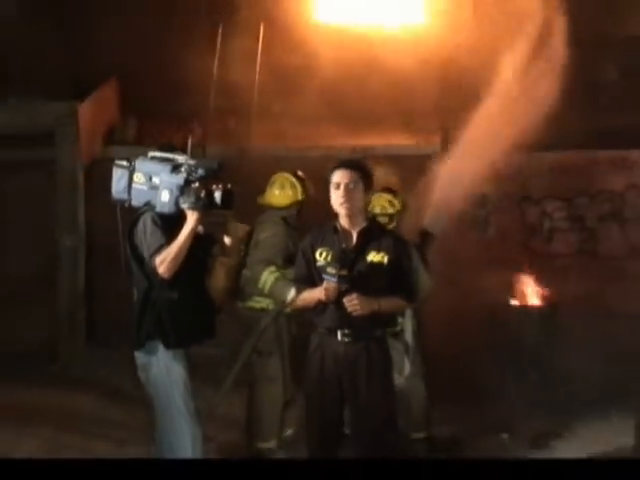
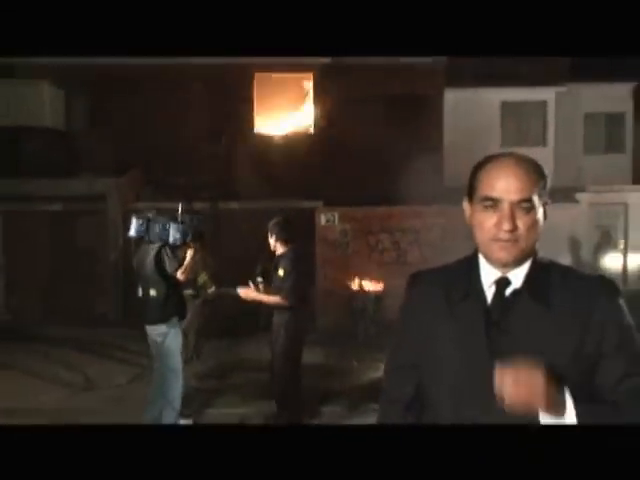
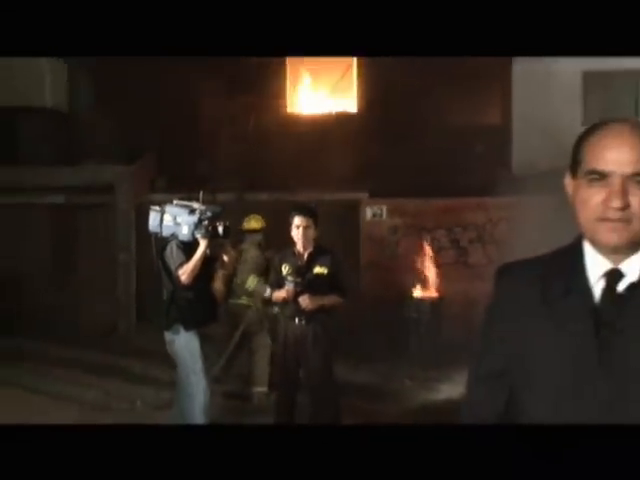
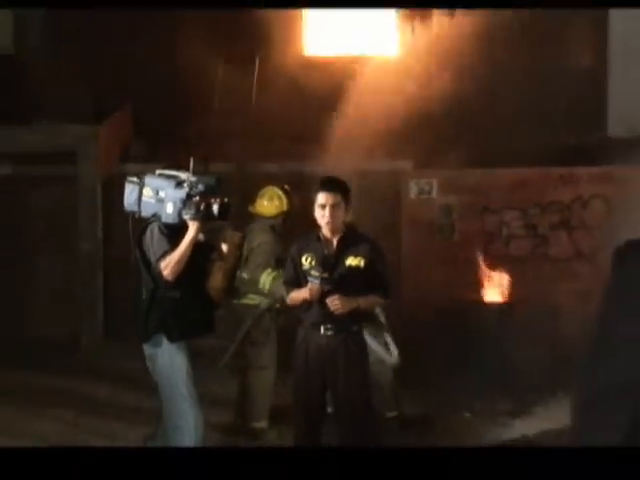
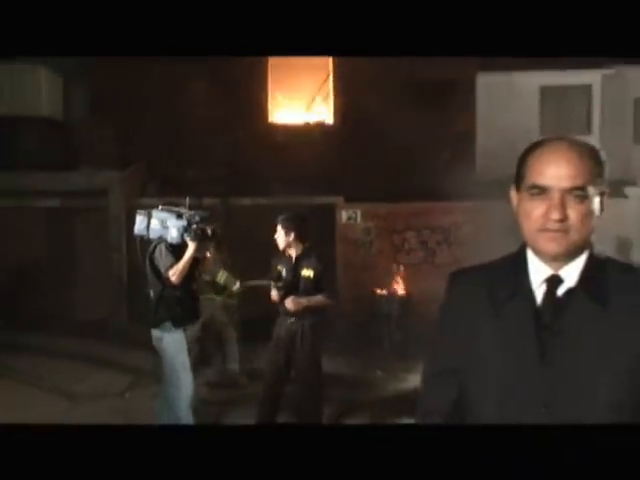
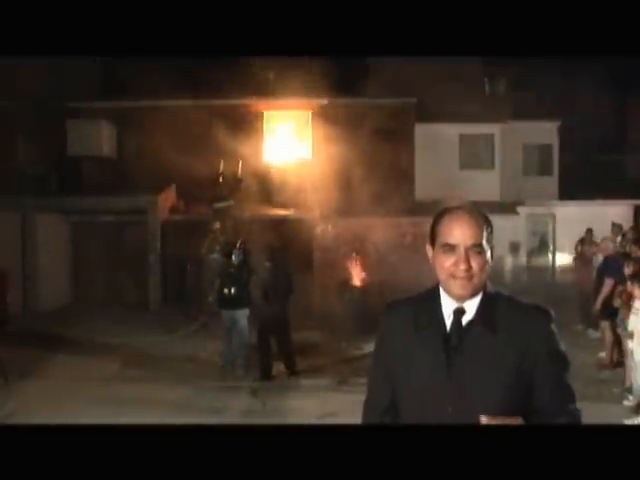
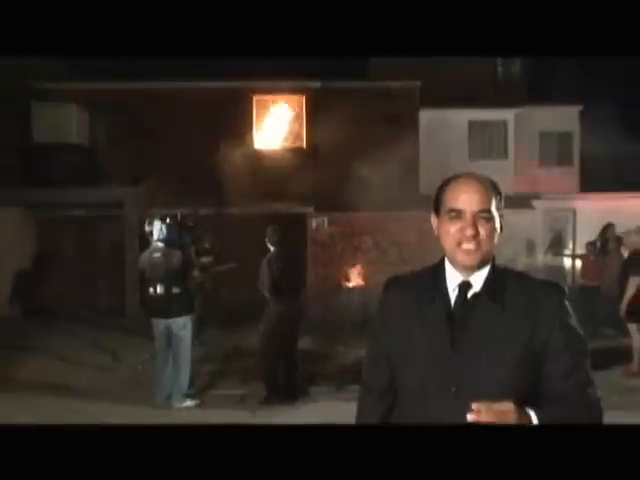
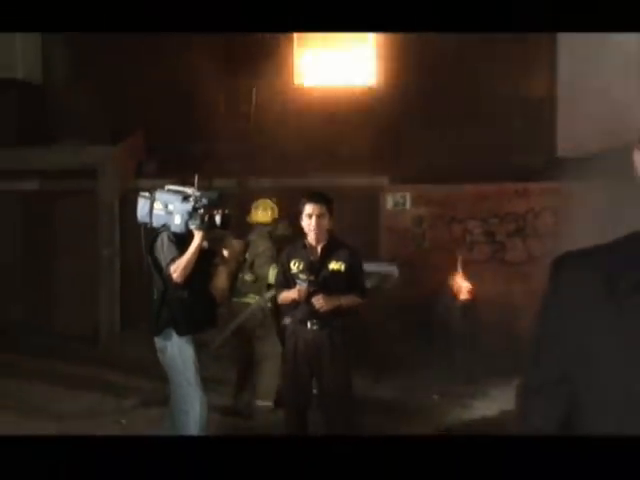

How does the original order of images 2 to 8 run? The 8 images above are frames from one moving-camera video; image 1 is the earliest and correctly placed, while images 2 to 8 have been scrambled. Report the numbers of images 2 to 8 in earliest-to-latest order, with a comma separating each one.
4, 8, 3, 5, 2, 7, 6
